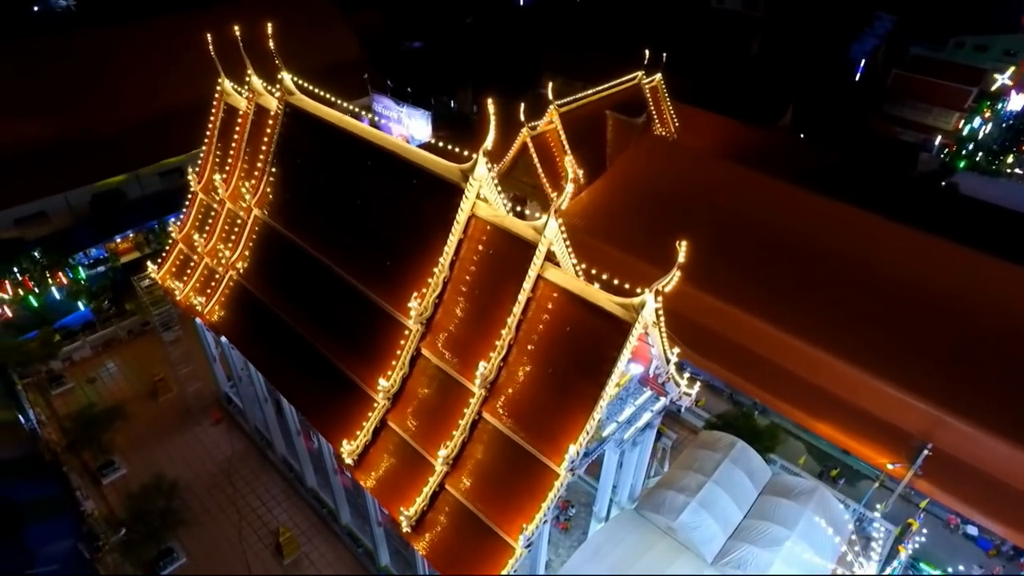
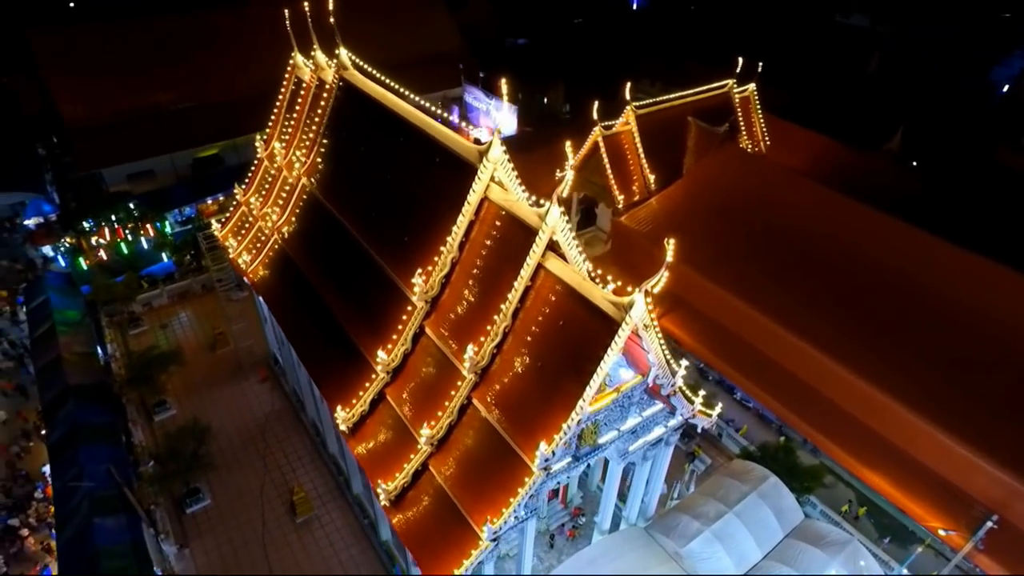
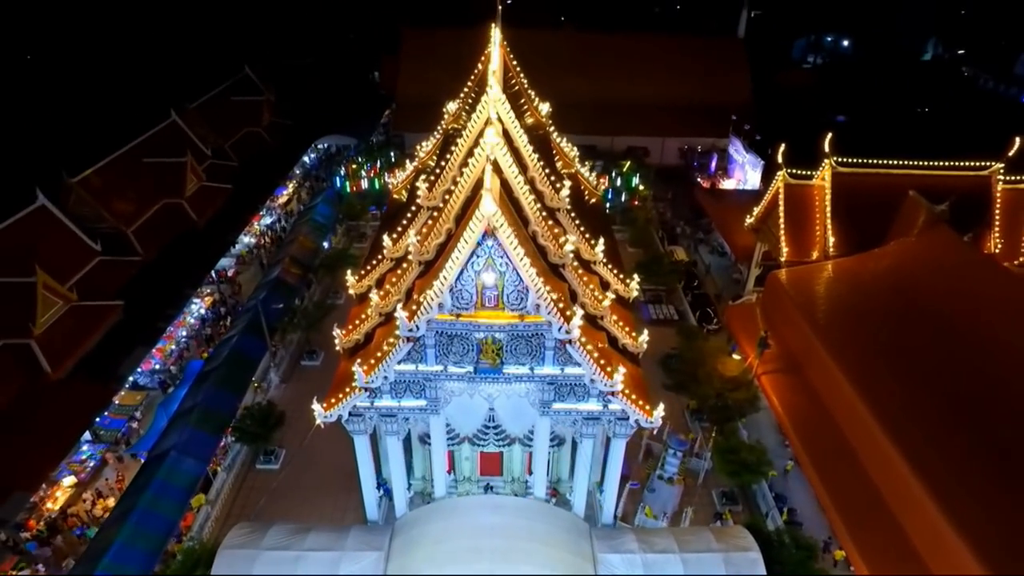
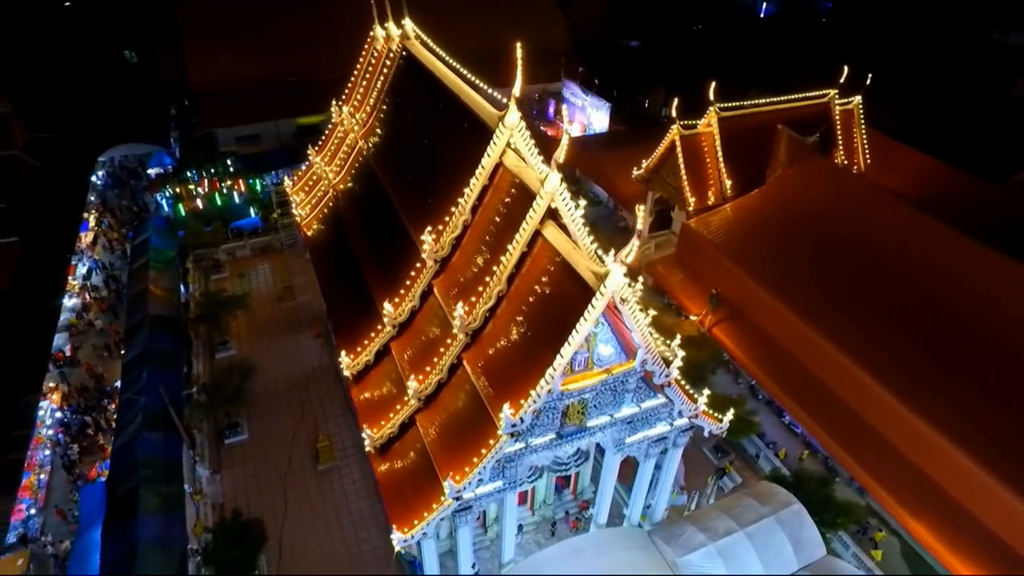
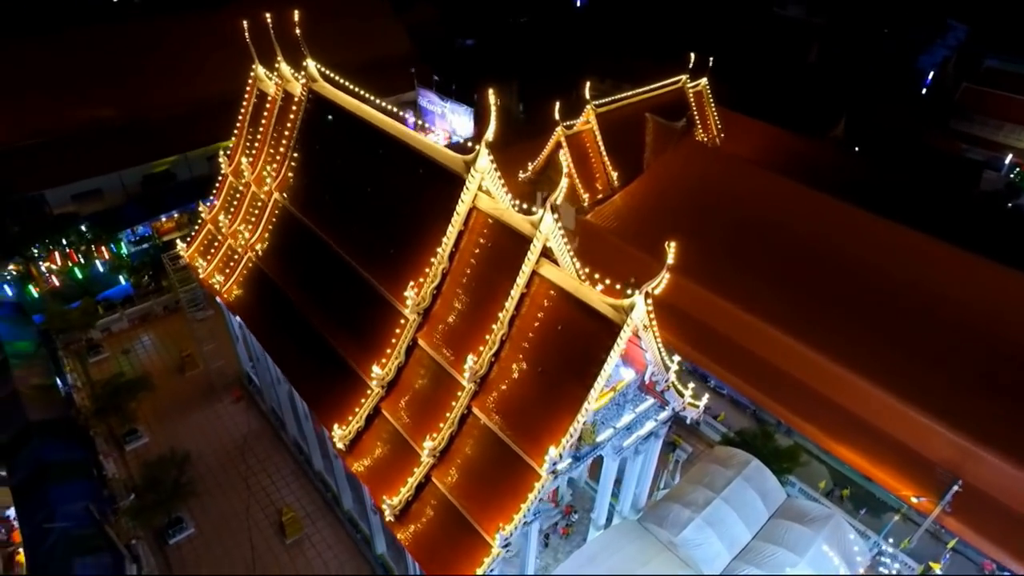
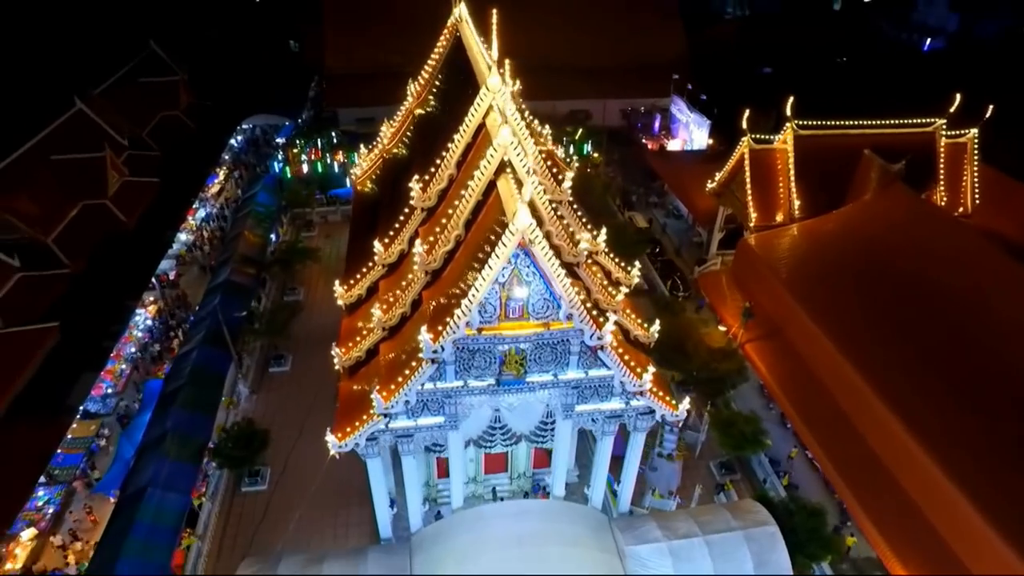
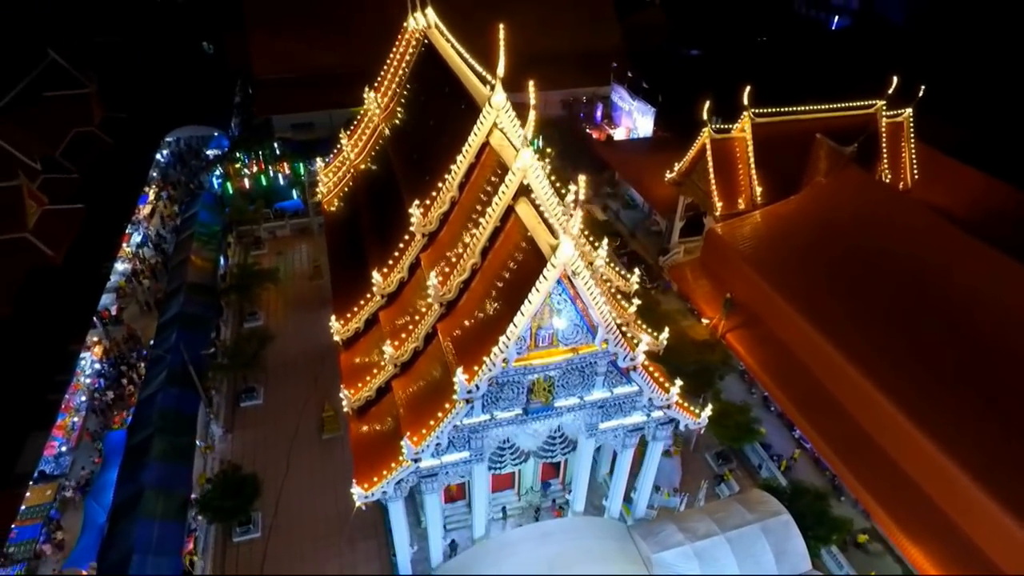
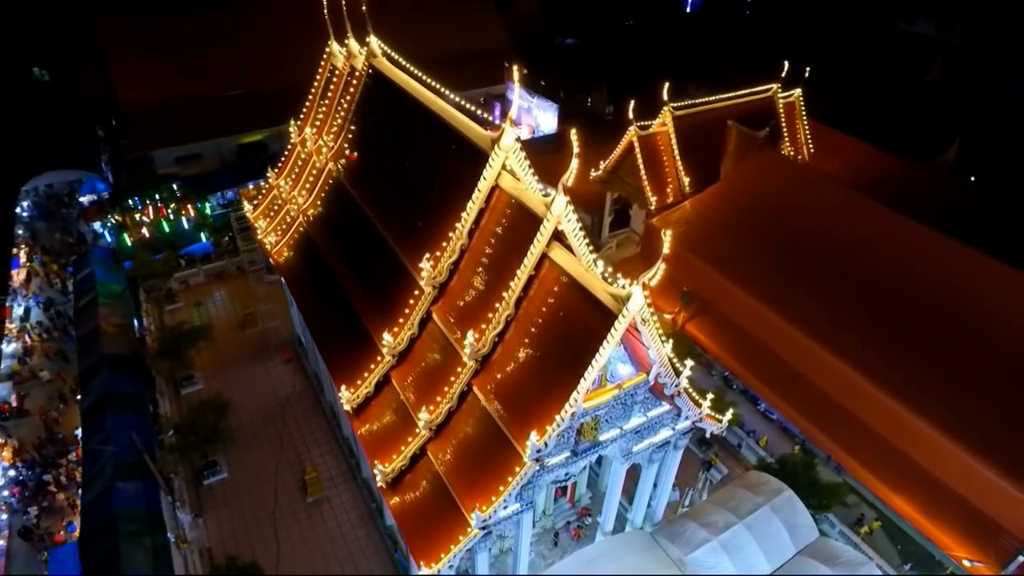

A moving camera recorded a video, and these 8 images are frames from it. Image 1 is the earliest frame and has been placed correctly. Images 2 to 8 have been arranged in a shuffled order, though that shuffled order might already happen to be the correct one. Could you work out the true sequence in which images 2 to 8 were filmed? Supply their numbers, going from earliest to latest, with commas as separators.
5, 2, 8, 4, 7, 6, 3
